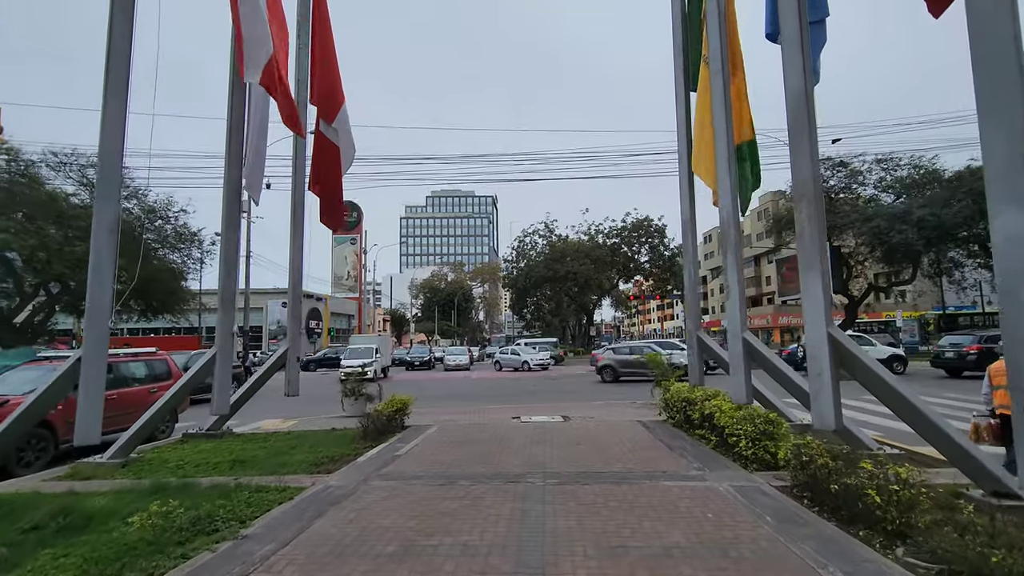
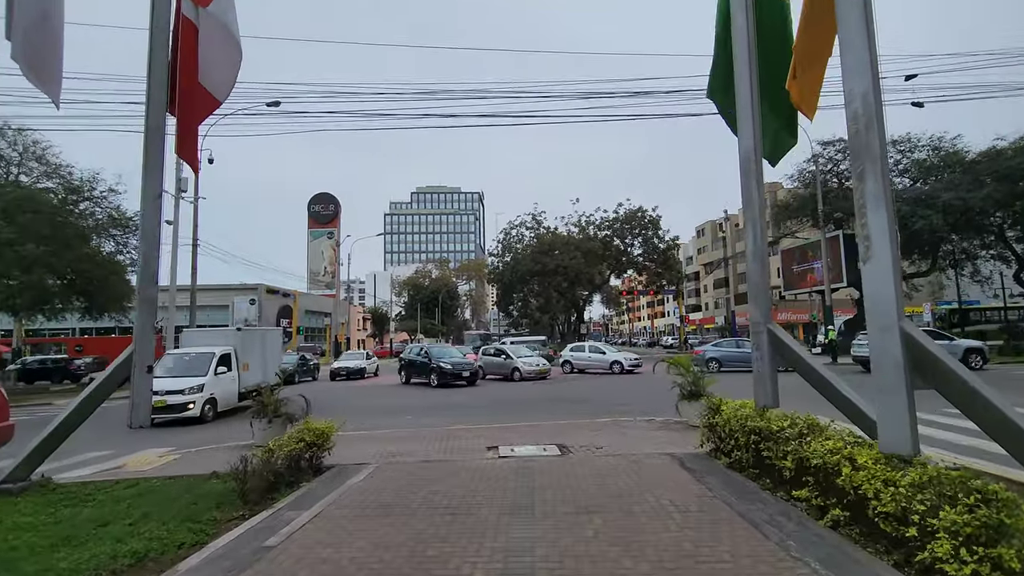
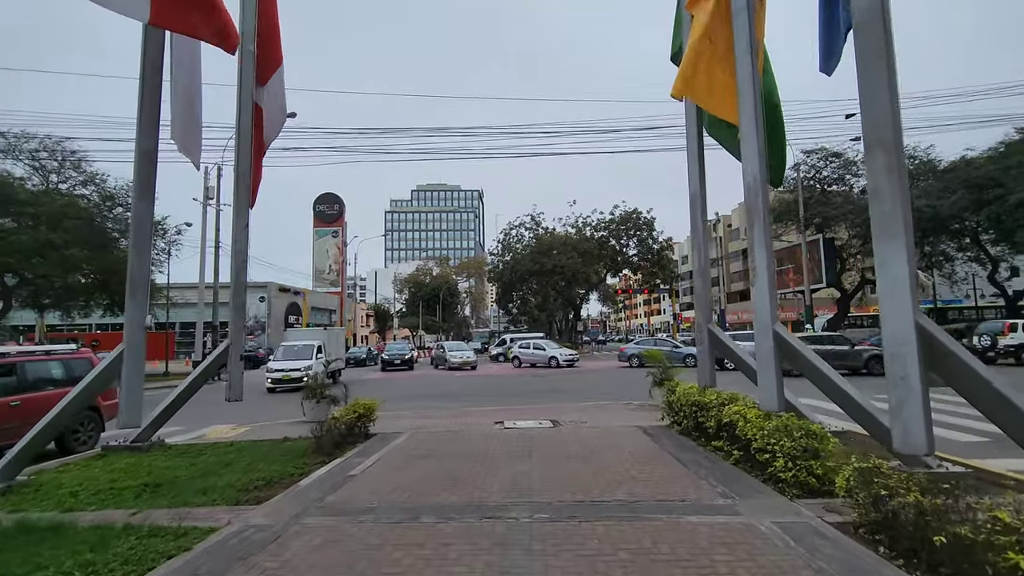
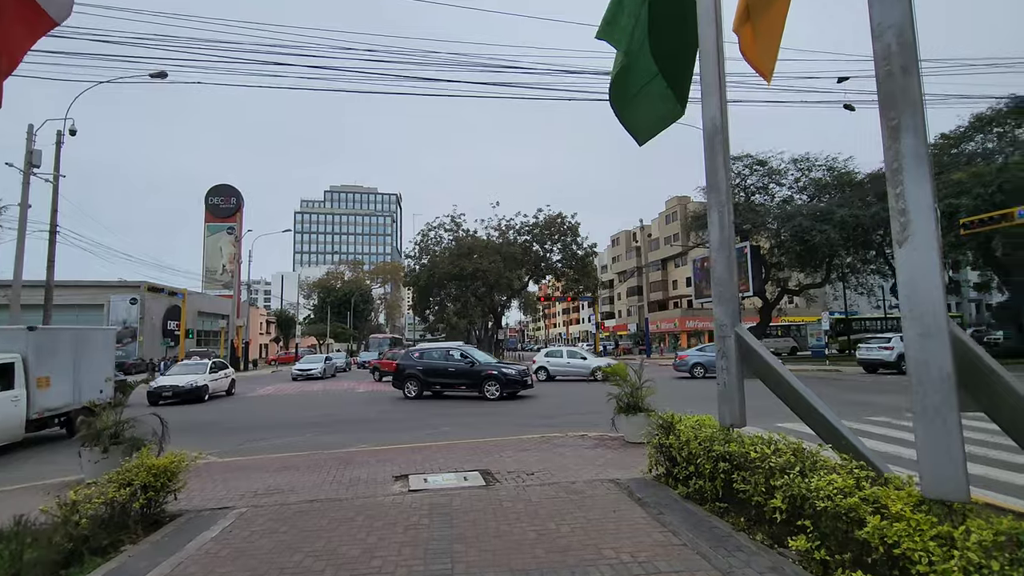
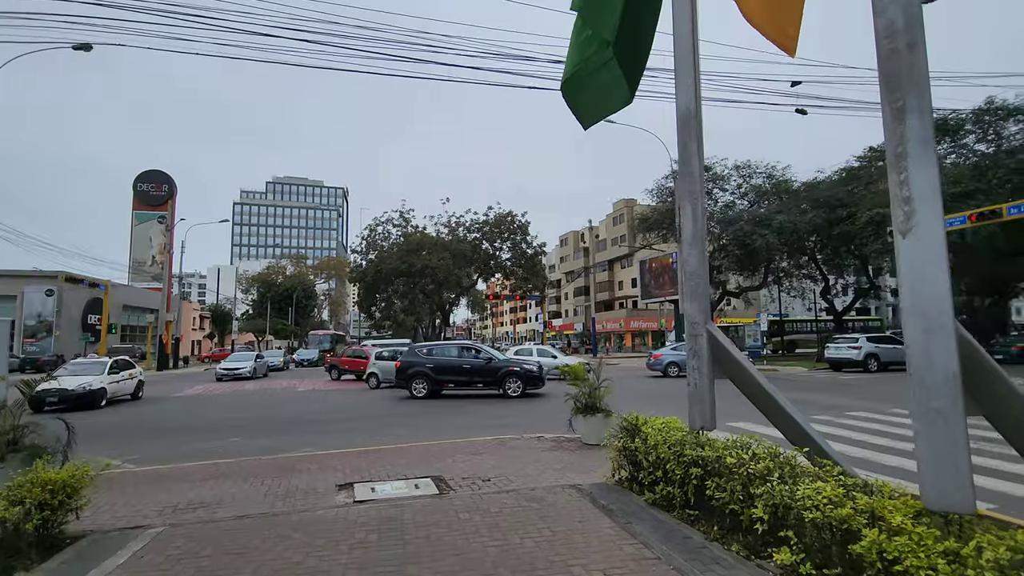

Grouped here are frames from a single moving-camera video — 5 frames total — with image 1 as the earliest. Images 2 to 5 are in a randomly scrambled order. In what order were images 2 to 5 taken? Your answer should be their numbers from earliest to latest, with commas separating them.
3, 2, 4, 5
